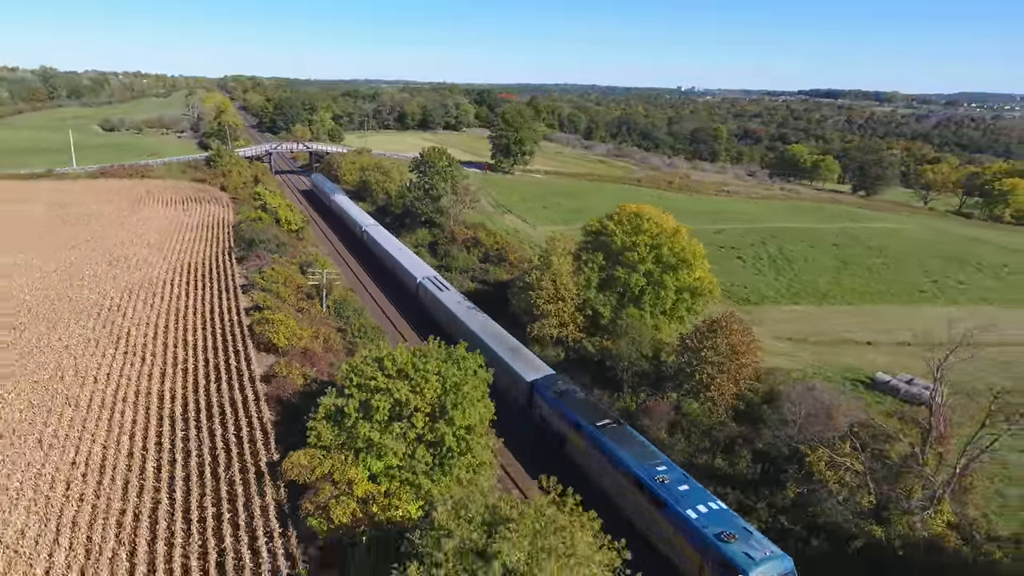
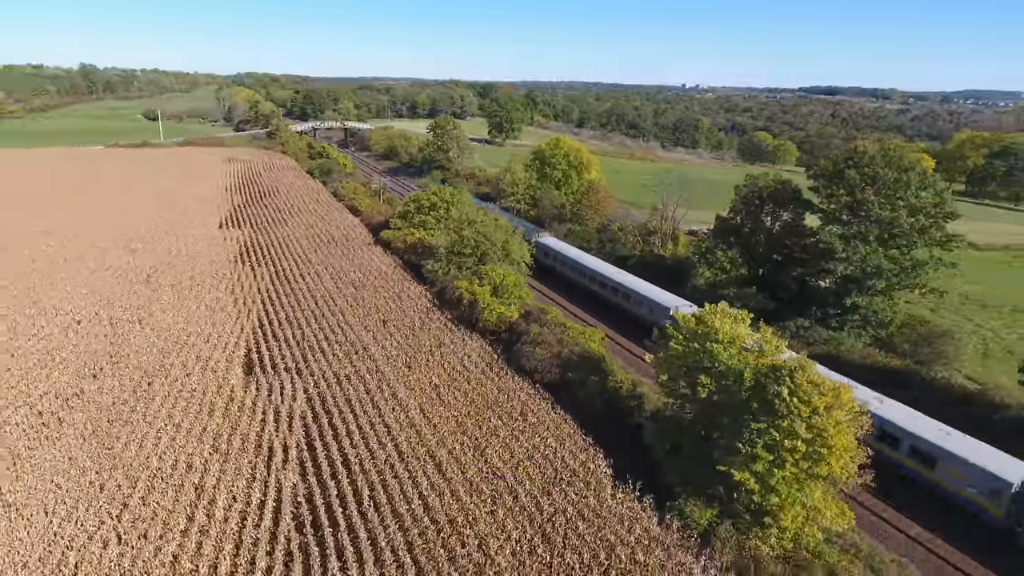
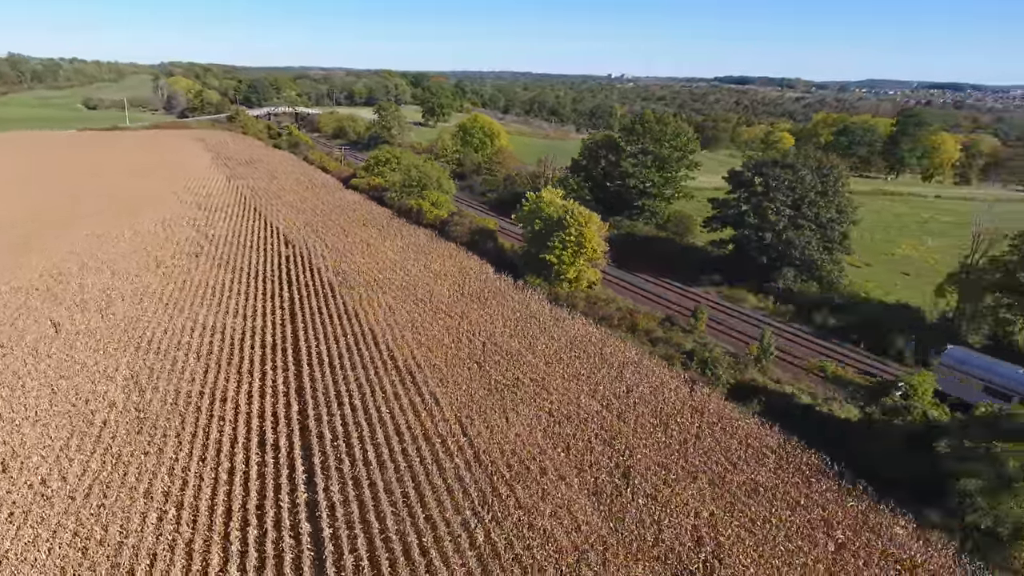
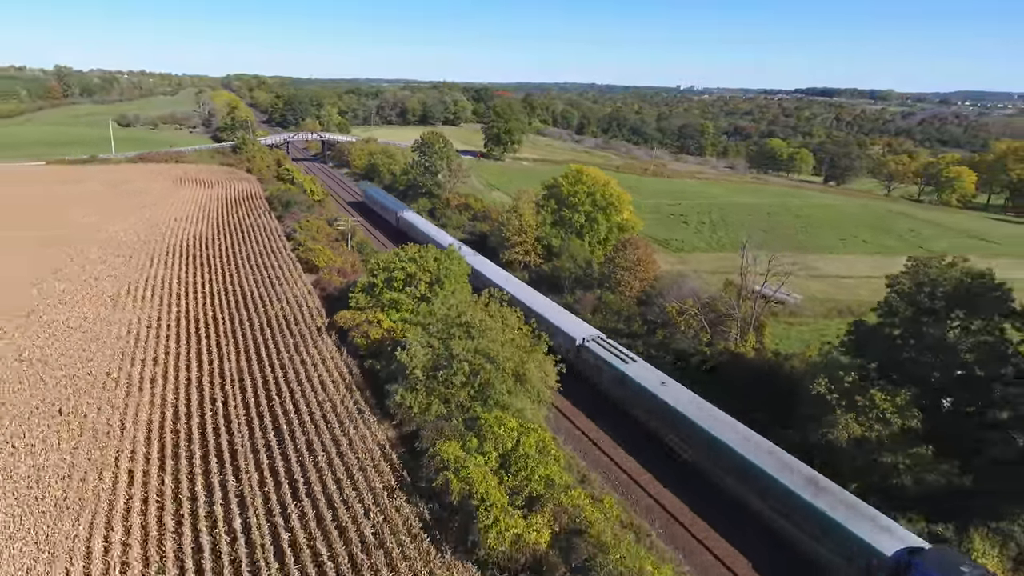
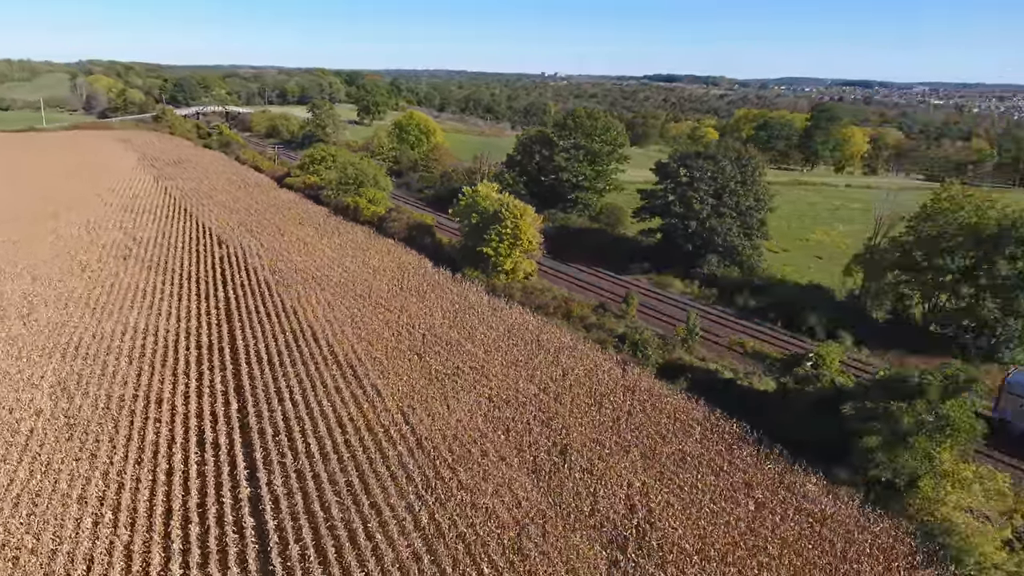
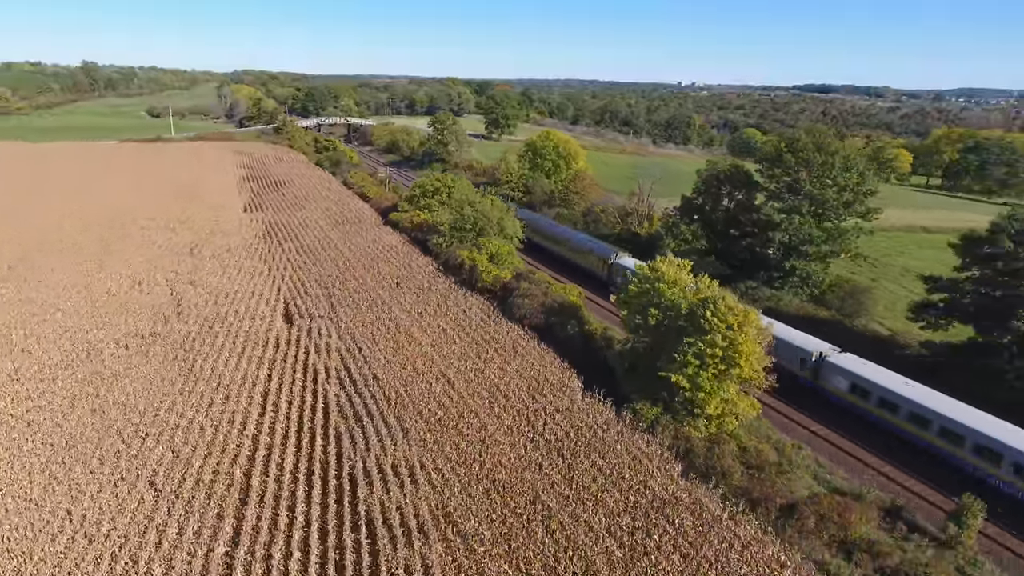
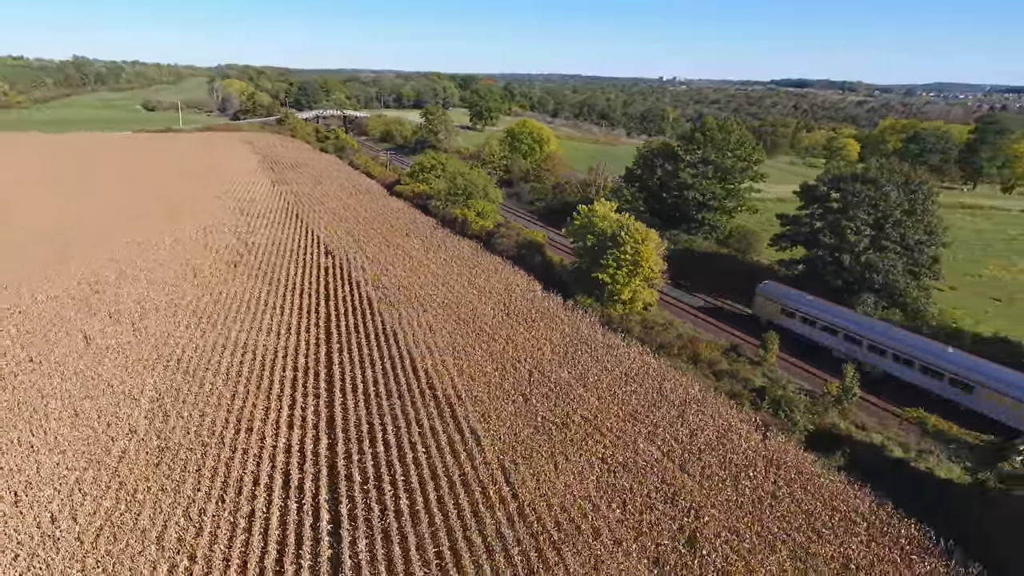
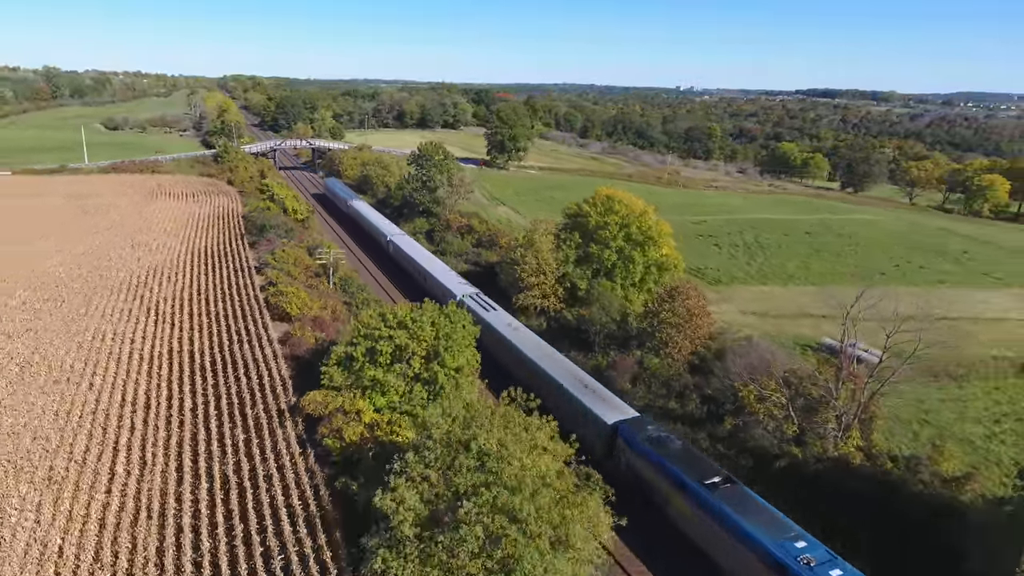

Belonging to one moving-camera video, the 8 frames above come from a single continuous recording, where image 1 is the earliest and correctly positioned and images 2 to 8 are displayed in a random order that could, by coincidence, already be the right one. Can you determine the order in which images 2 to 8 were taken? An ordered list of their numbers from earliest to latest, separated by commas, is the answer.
8, 4, 2, 6, 7, 3, 5
